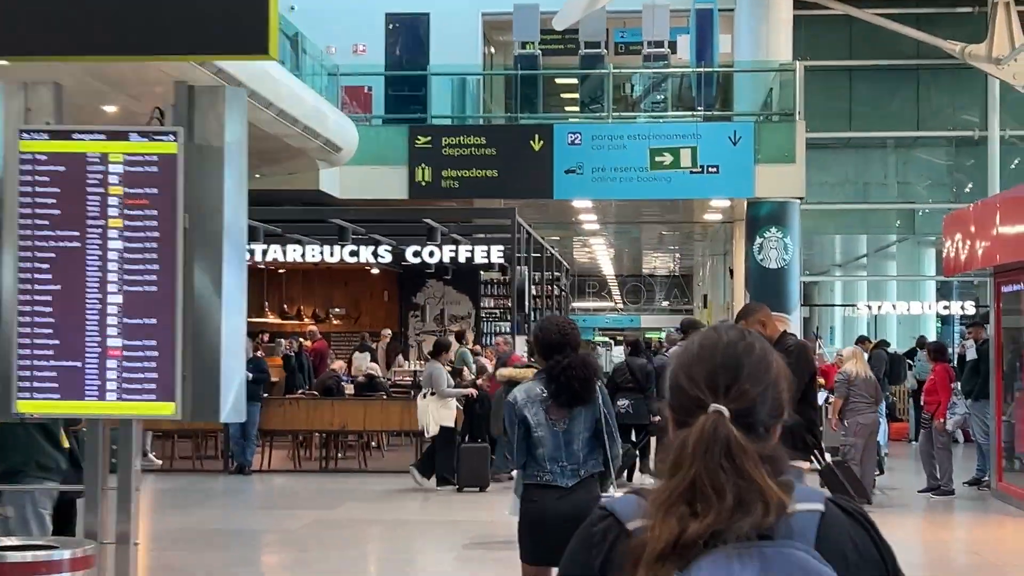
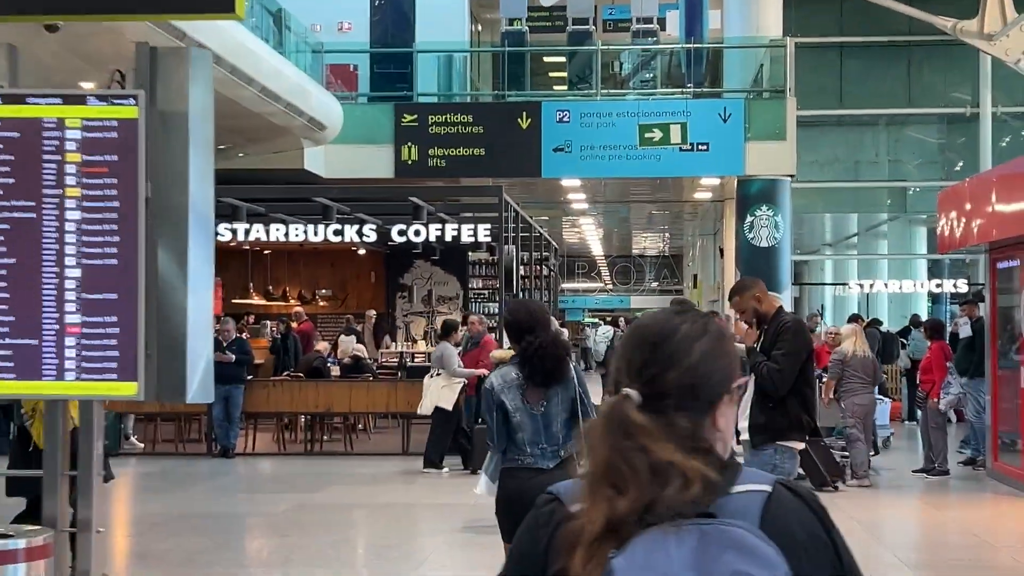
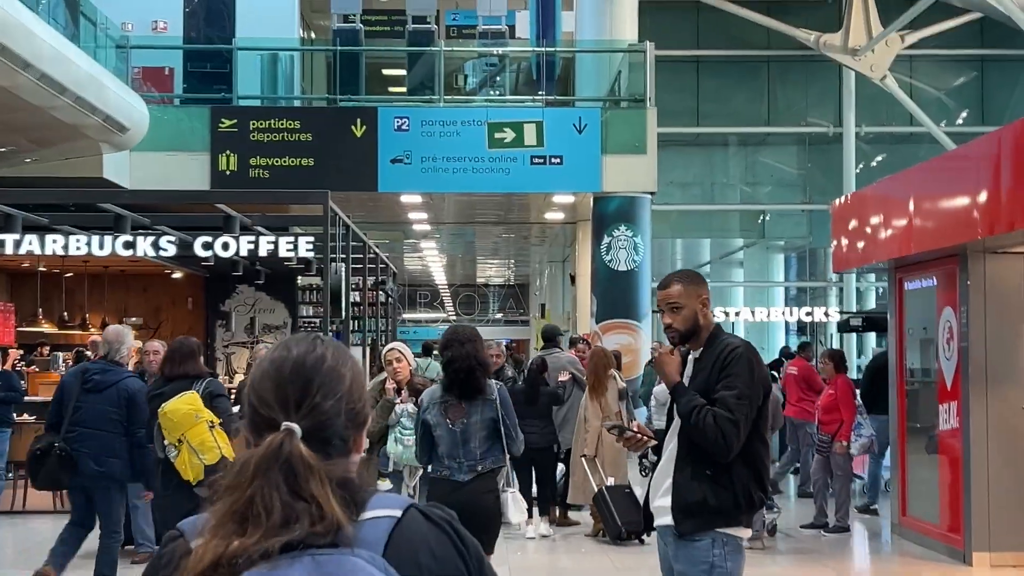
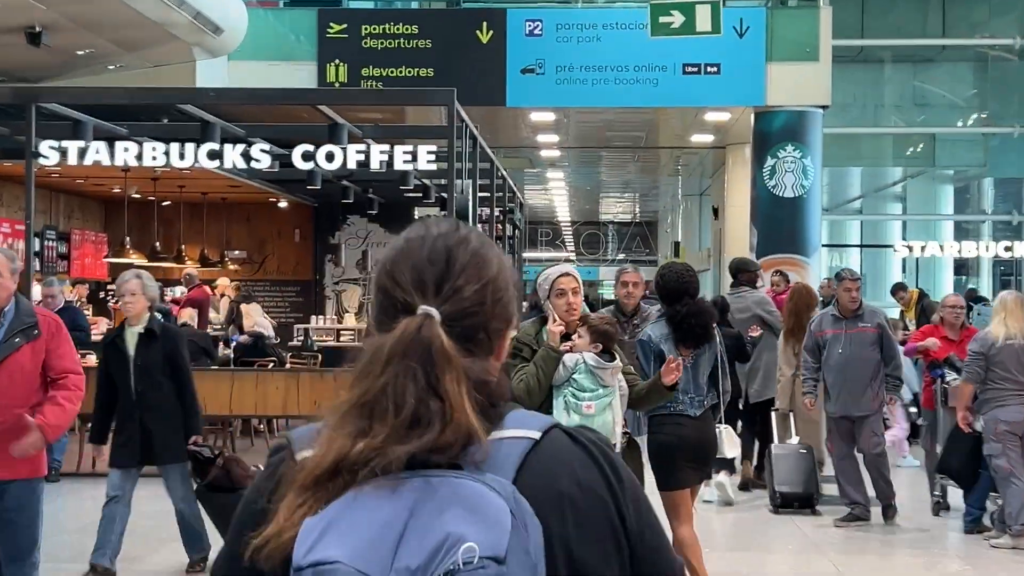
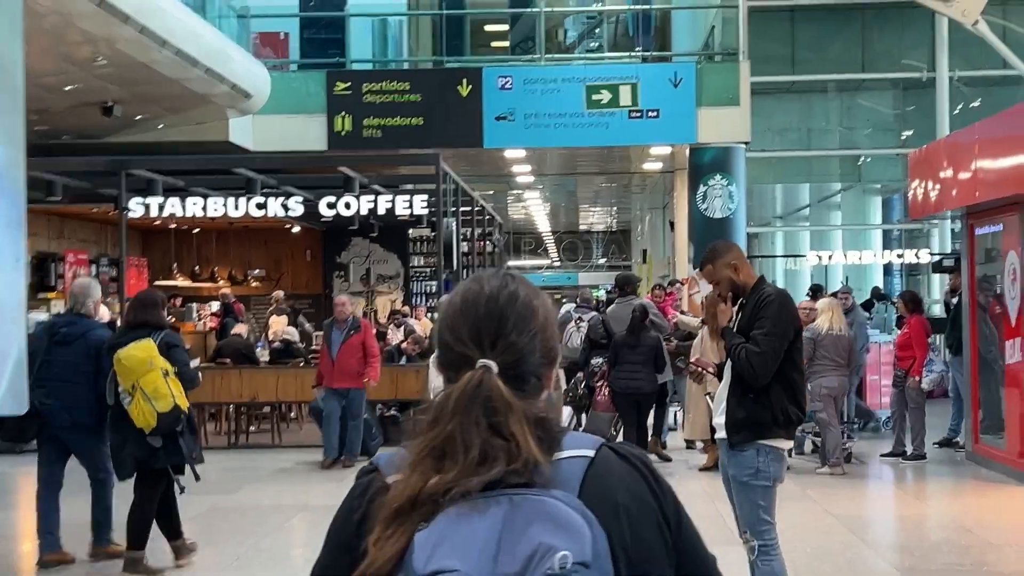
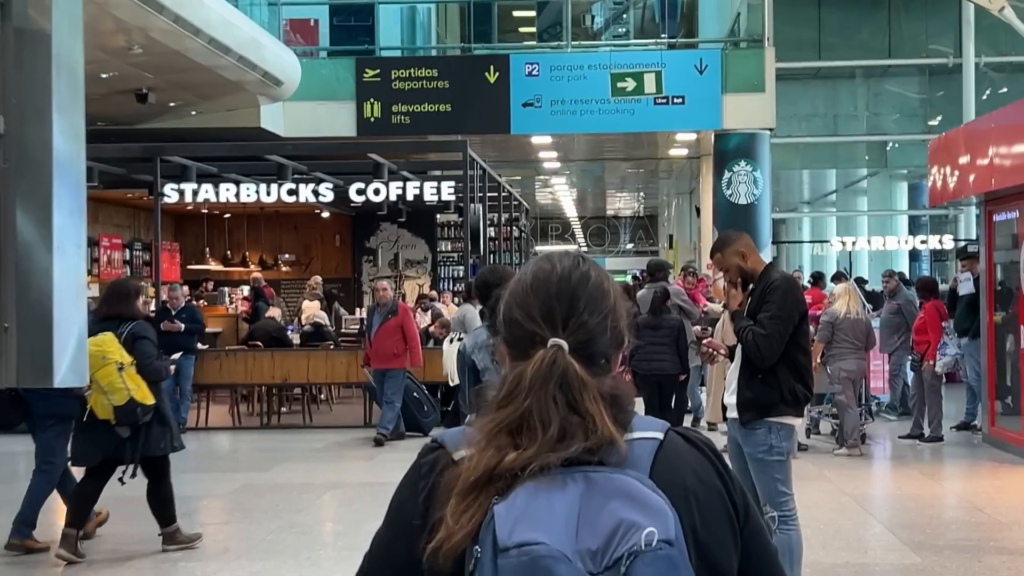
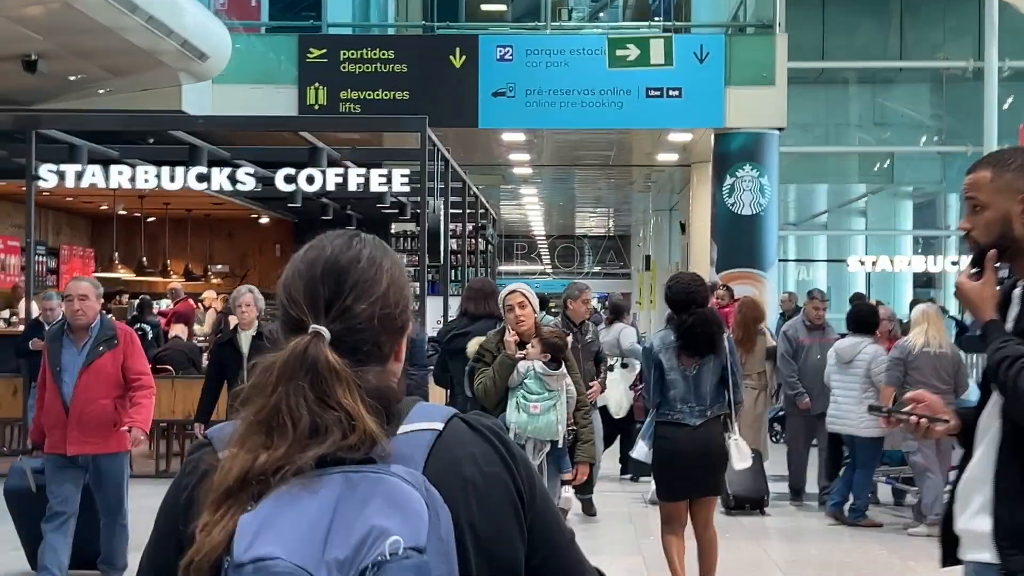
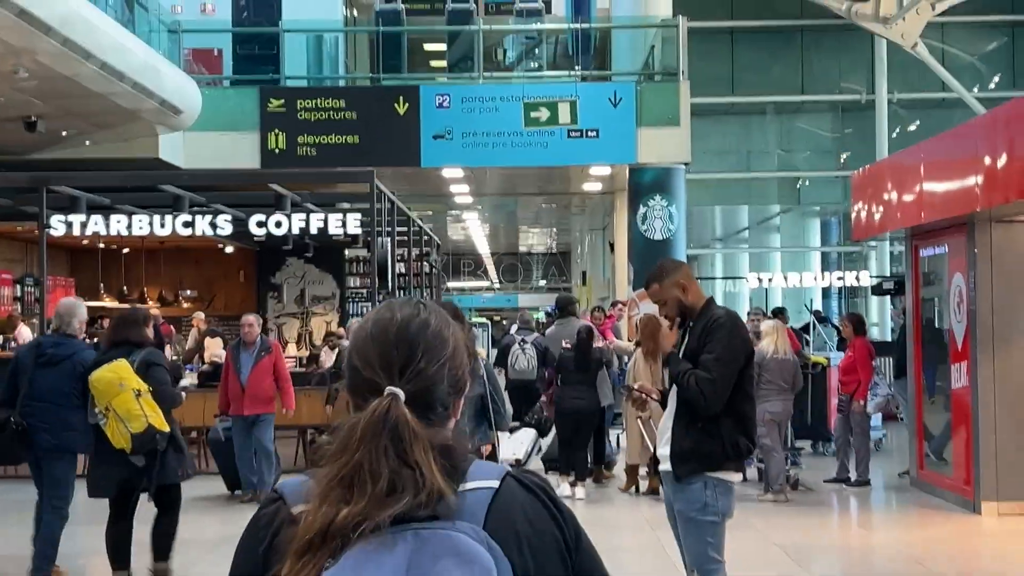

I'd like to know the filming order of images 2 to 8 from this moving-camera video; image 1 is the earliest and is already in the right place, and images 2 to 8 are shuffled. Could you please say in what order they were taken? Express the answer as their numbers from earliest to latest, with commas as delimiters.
2, 6, 5, 8, 3, 7, 4
